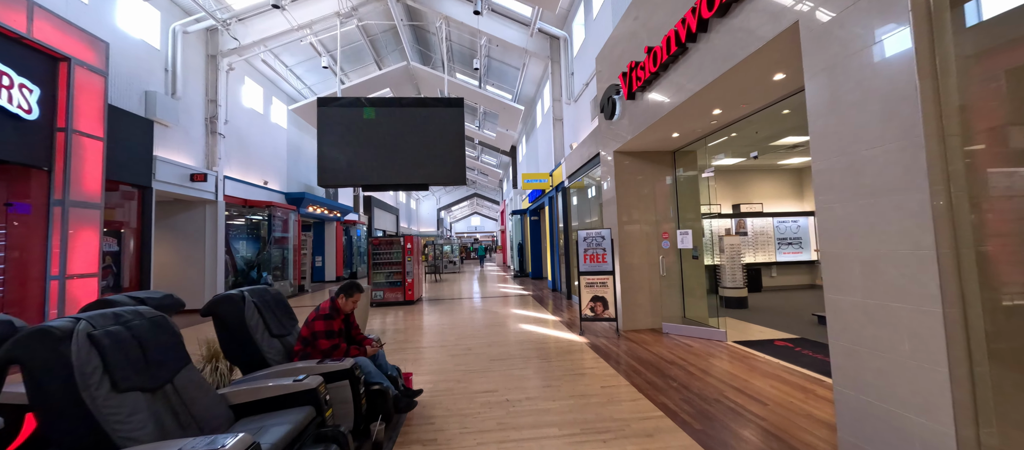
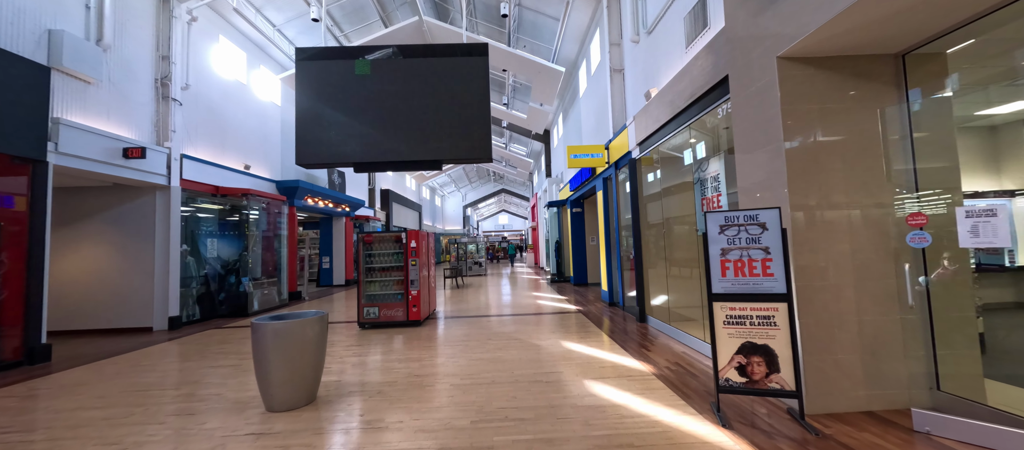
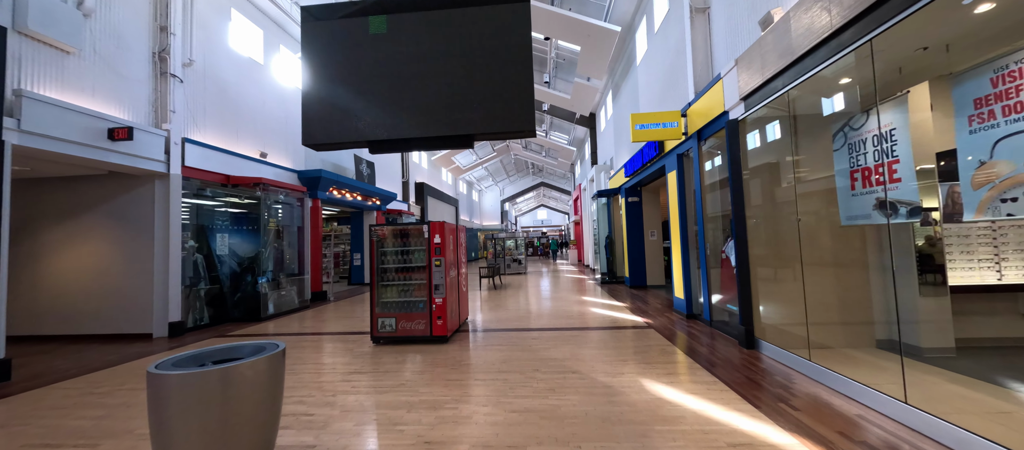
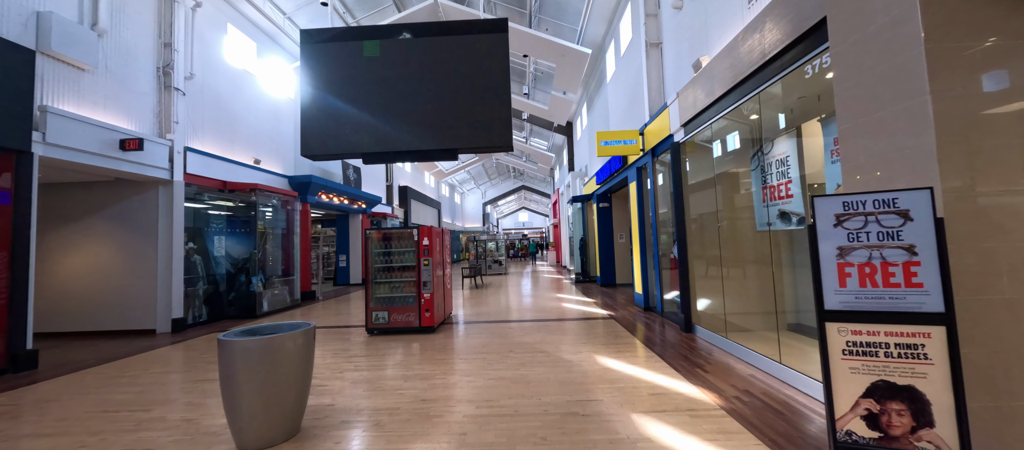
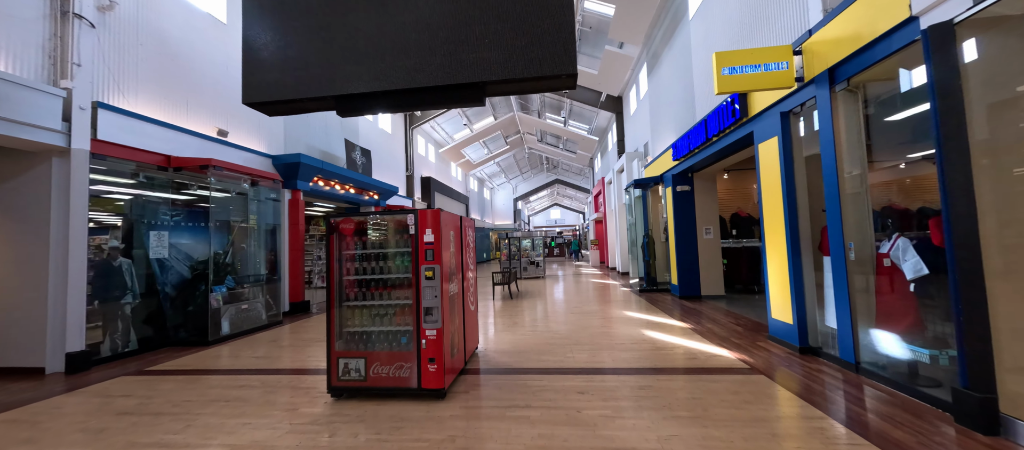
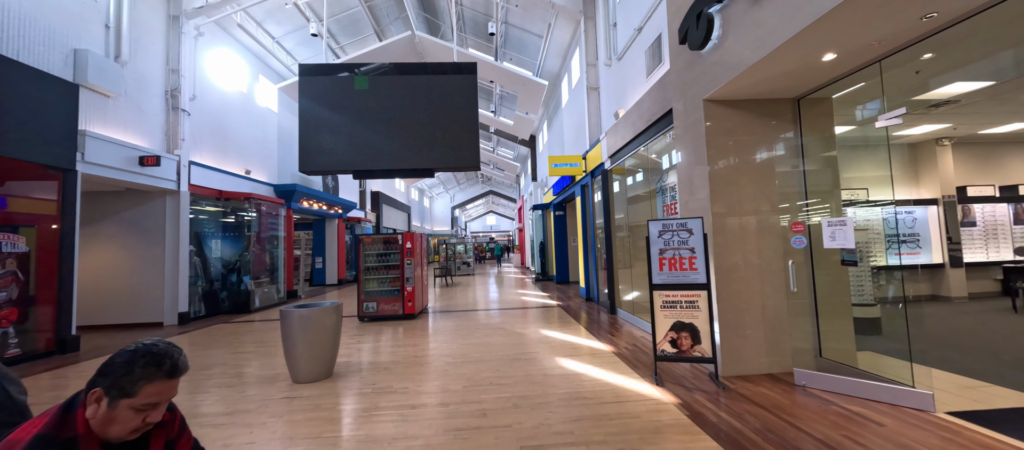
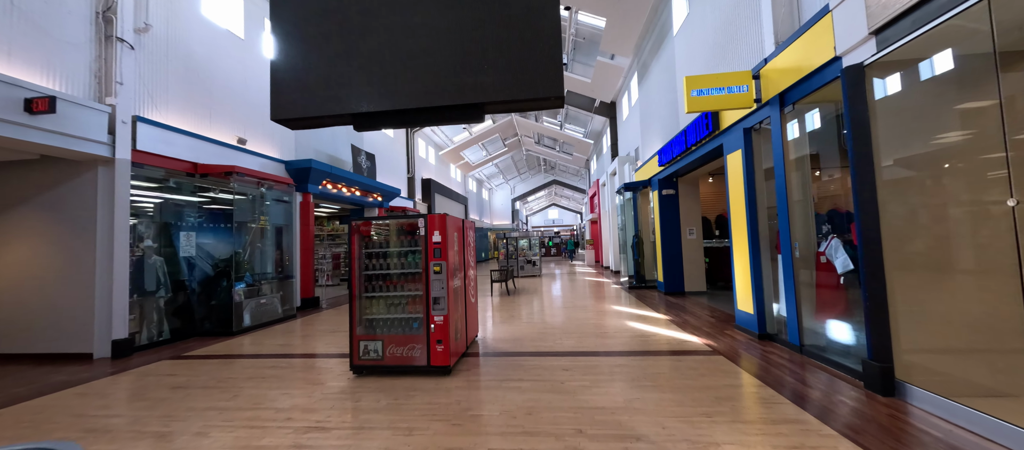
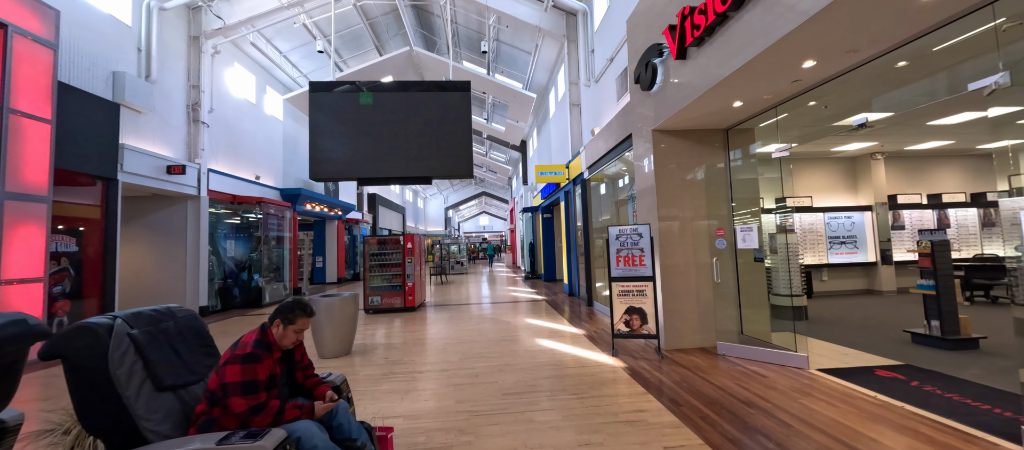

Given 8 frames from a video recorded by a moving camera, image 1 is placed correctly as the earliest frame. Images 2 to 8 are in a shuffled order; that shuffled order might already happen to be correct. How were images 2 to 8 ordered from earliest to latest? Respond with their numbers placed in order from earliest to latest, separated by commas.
8, 6, 2, 4, 3, 7, 5
